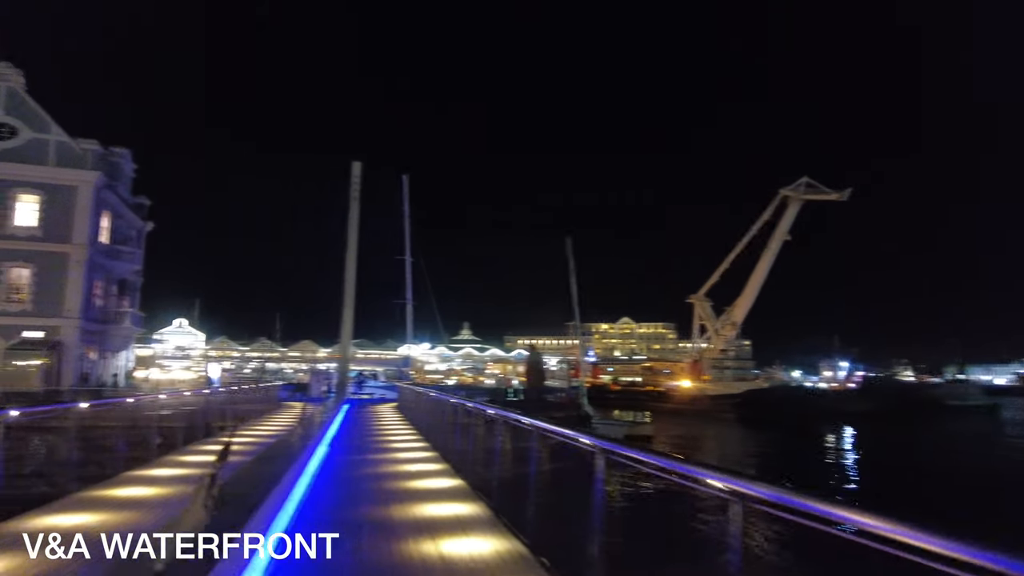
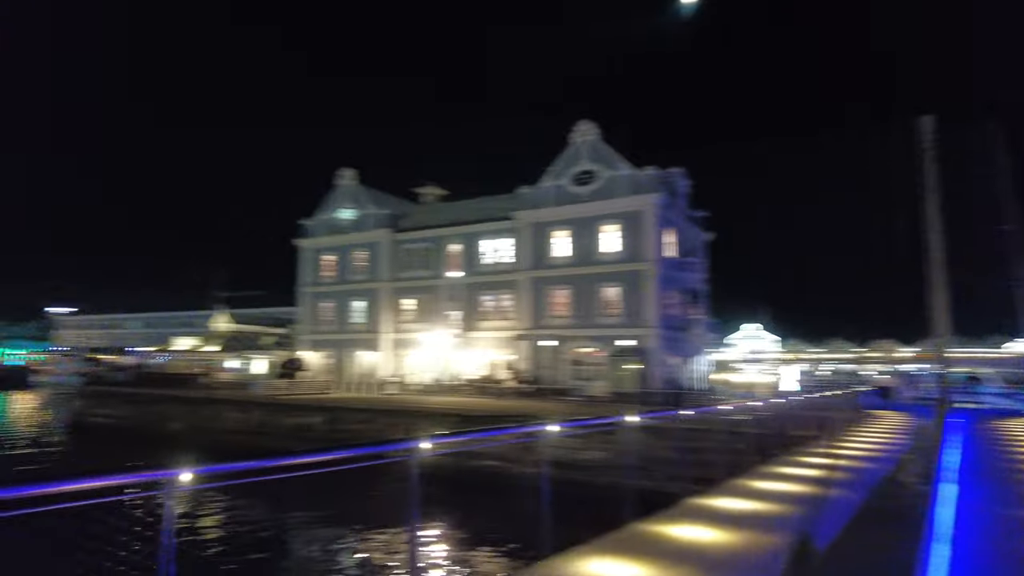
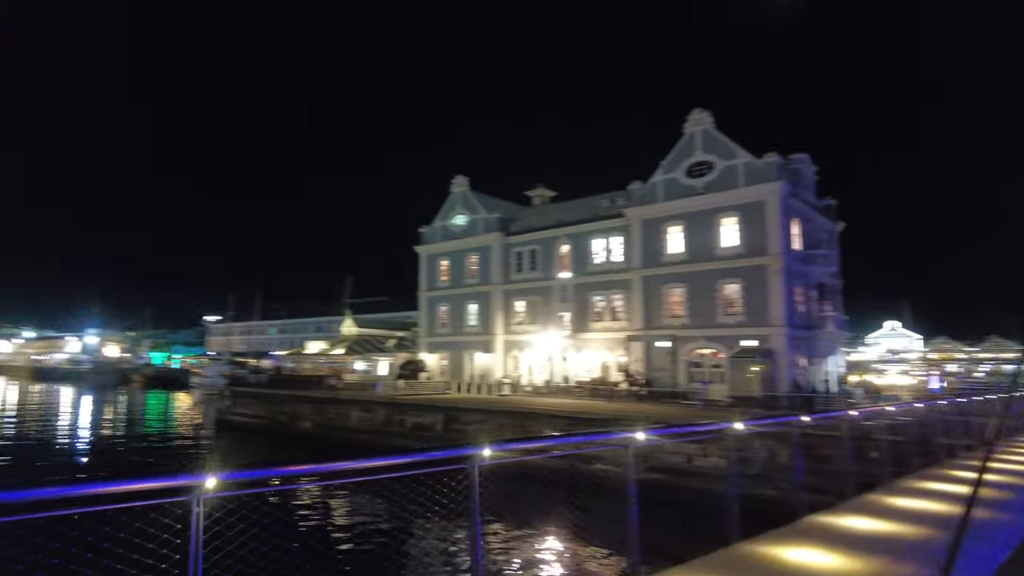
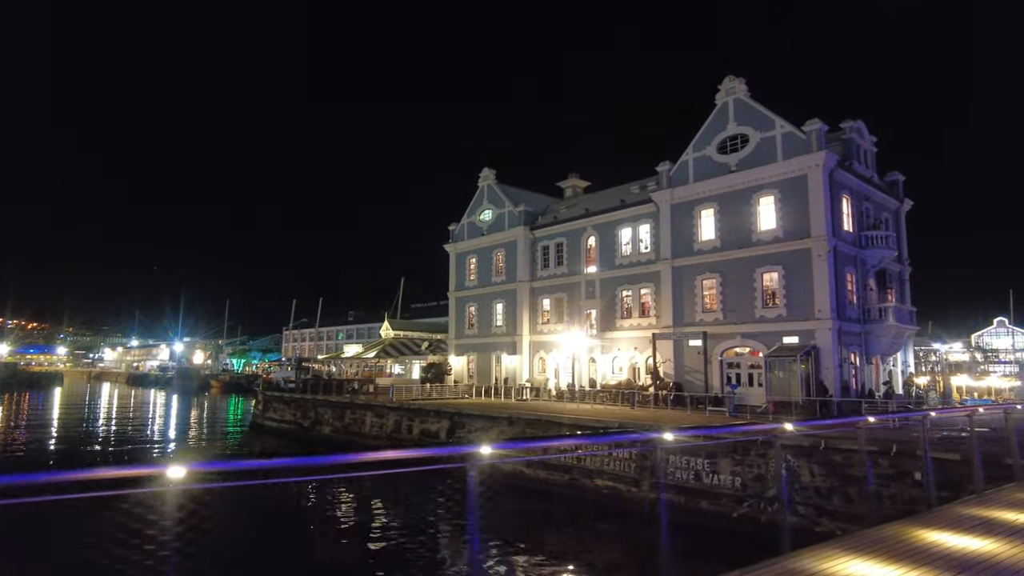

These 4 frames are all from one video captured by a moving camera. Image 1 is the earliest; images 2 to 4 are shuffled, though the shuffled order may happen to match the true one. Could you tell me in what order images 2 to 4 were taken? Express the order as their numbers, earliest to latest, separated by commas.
2, 3, 4
